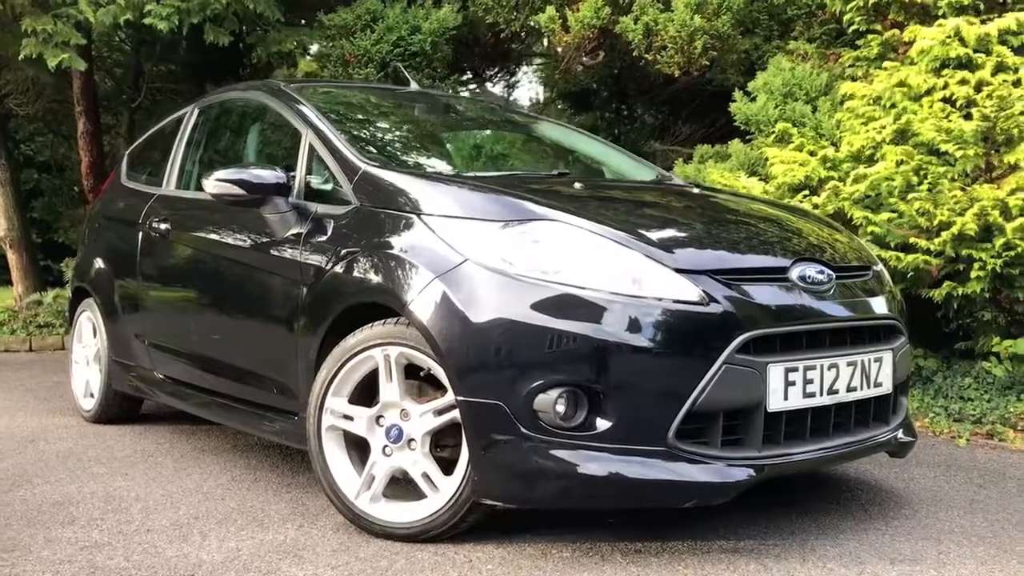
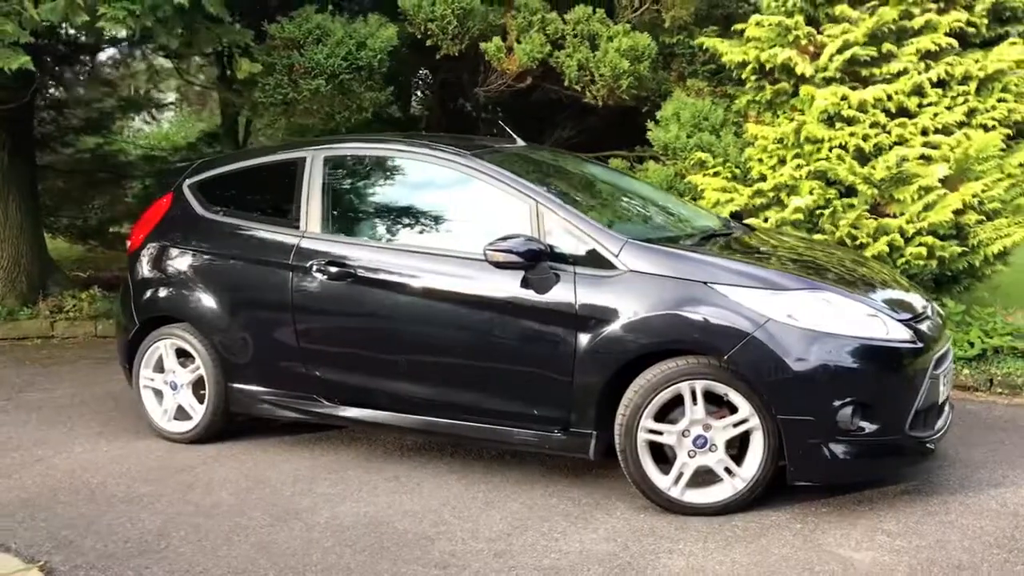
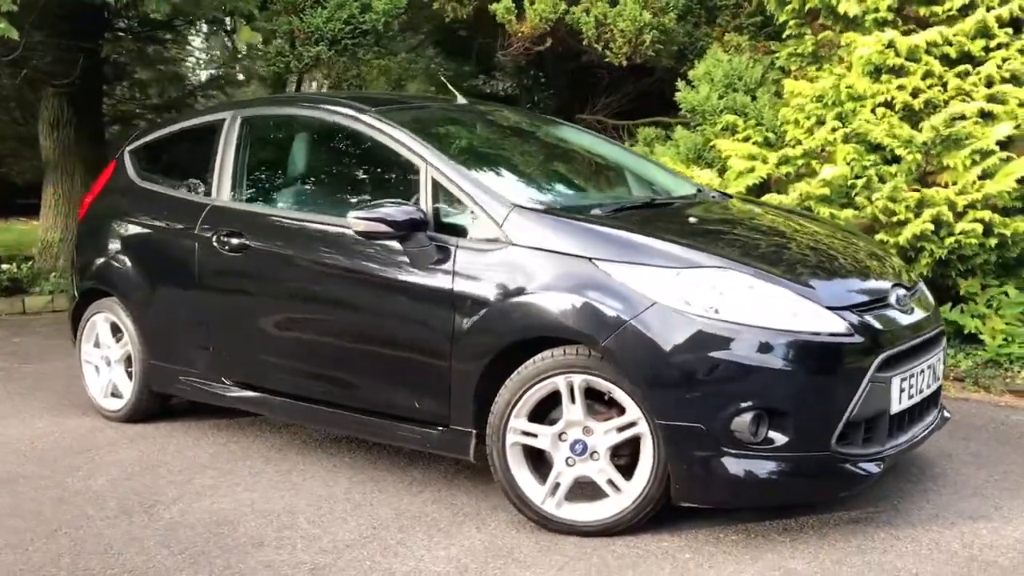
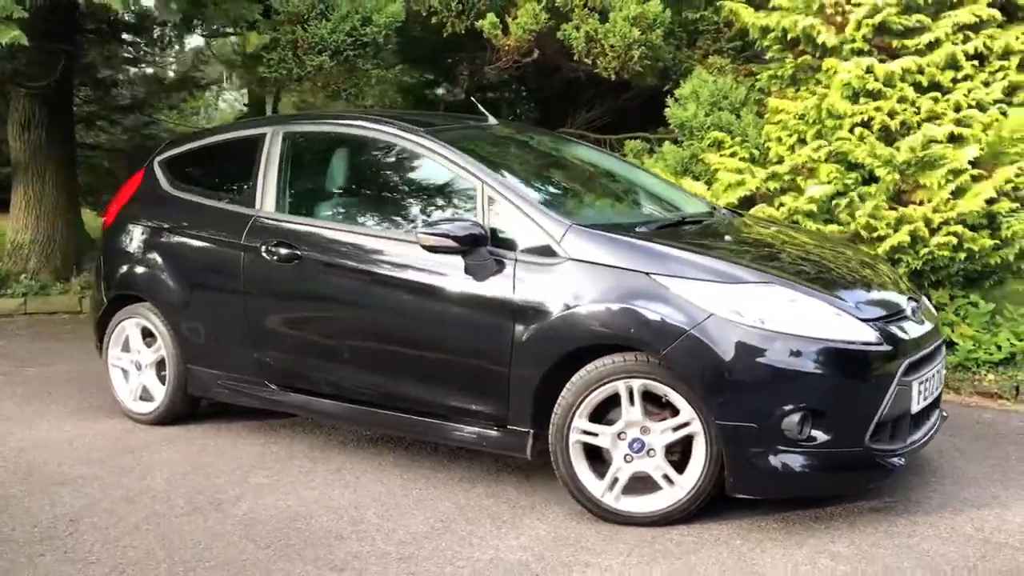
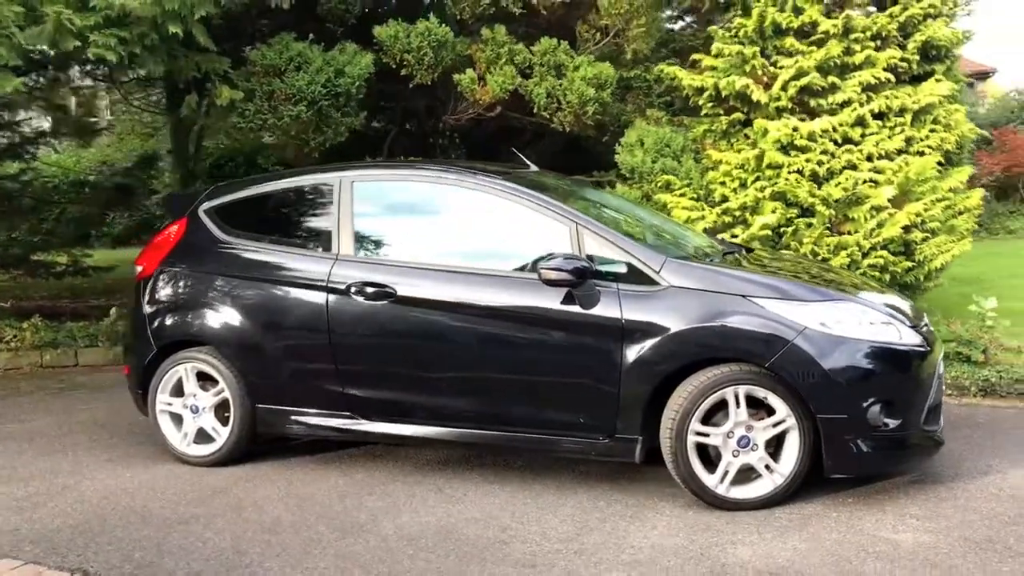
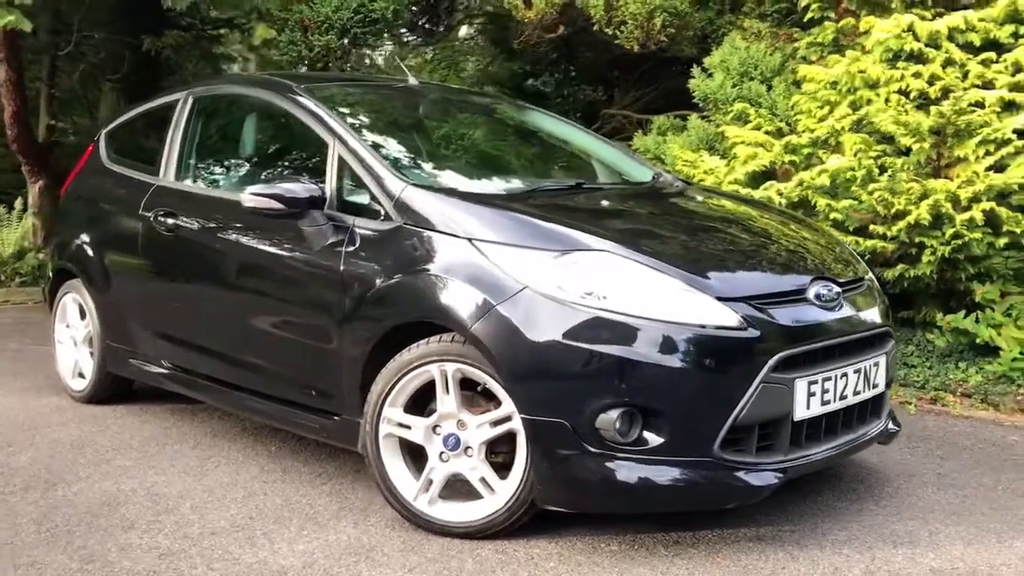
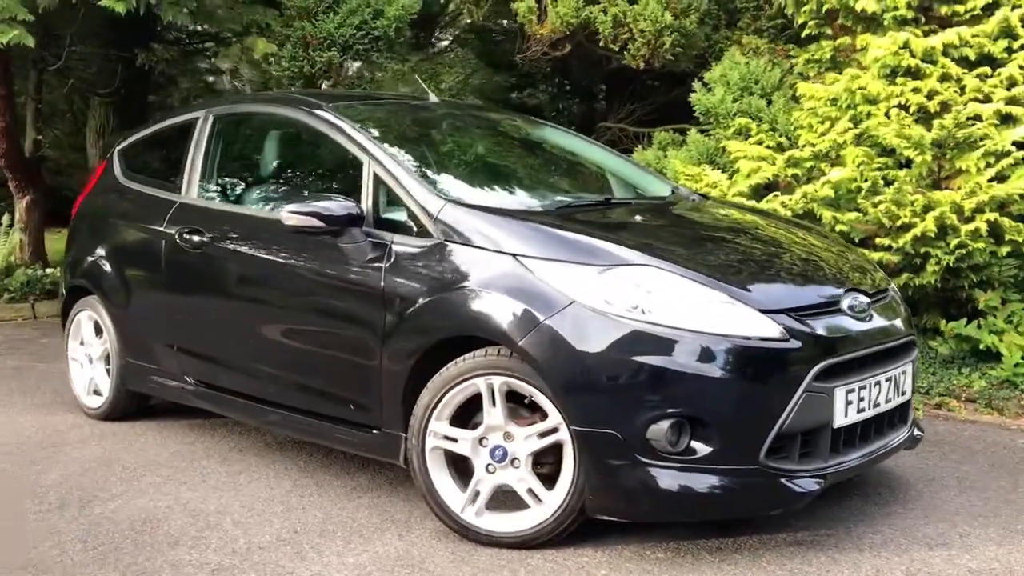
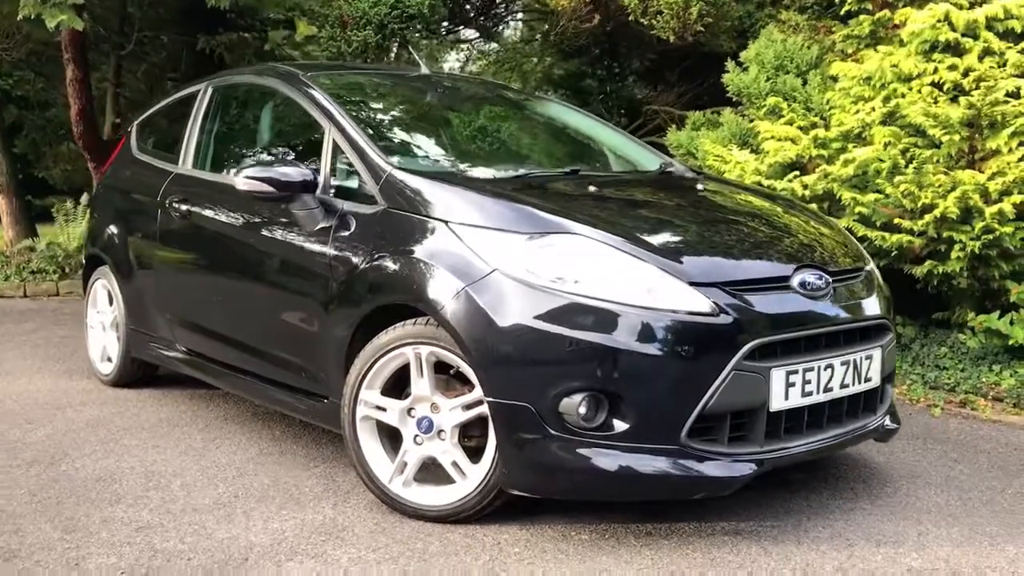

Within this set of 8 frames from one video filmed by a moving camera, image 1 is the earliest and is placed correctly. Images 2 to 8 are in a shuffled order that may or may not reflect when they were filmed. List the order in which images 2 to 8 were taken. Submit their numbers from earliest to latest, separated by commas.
8, 6, 7, 3, 4, 2, 5
